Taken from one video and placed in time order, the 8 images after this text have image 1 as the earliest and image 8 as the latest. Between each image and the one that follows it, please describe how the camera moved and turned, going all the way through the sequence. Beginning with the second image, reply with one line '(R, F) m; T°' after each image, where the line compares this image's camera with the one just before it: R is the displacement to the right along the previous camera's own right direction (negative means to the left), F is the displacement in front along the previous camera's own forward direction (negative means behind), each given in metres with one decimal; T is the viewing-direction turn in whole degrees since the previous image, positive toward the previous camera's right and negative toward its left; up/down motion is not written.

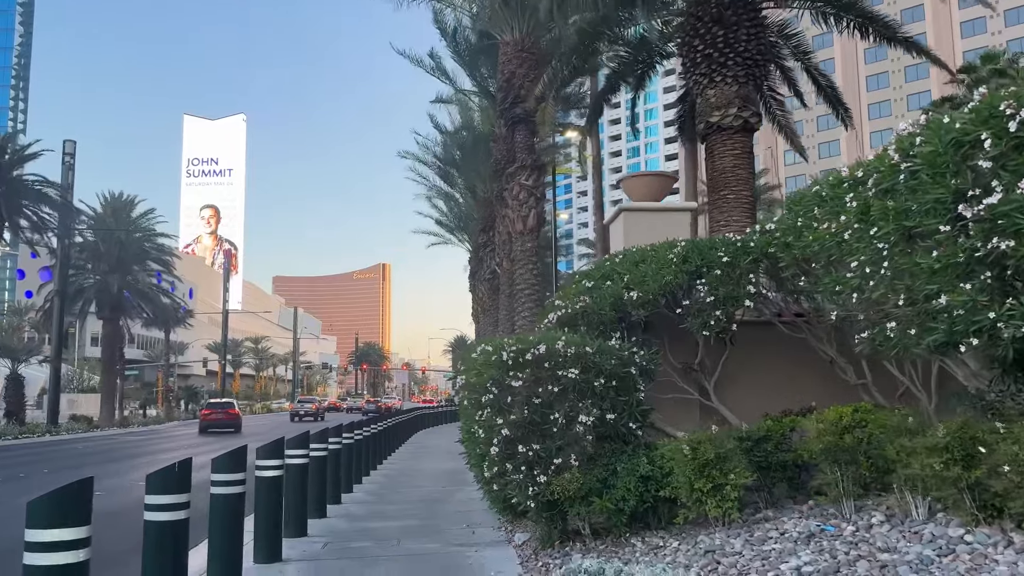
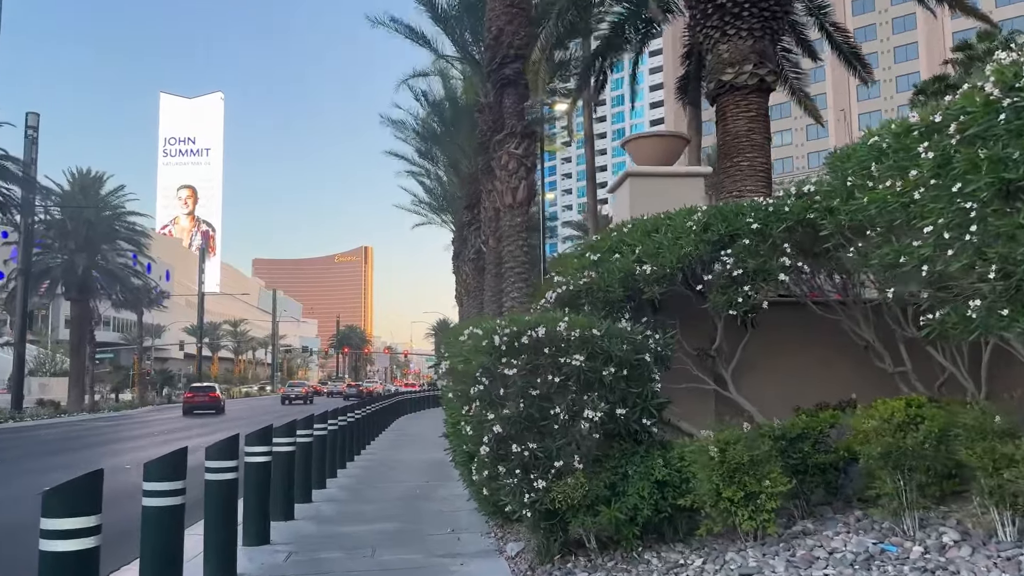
(-0.1, +1.1) m; +1°
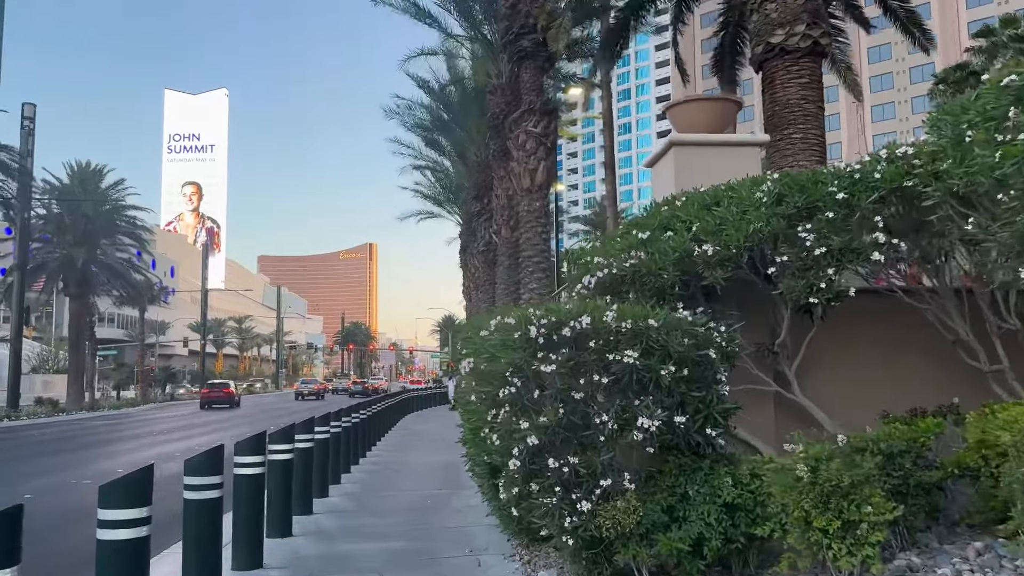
(-0.2, +1.1) m; 0°
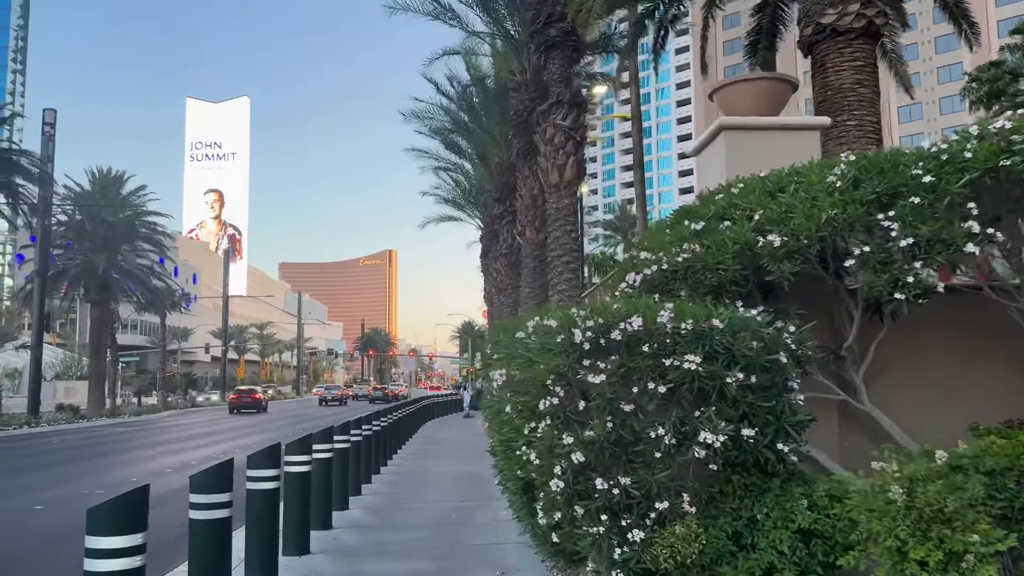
(-0.1, +0.6) m; -1°
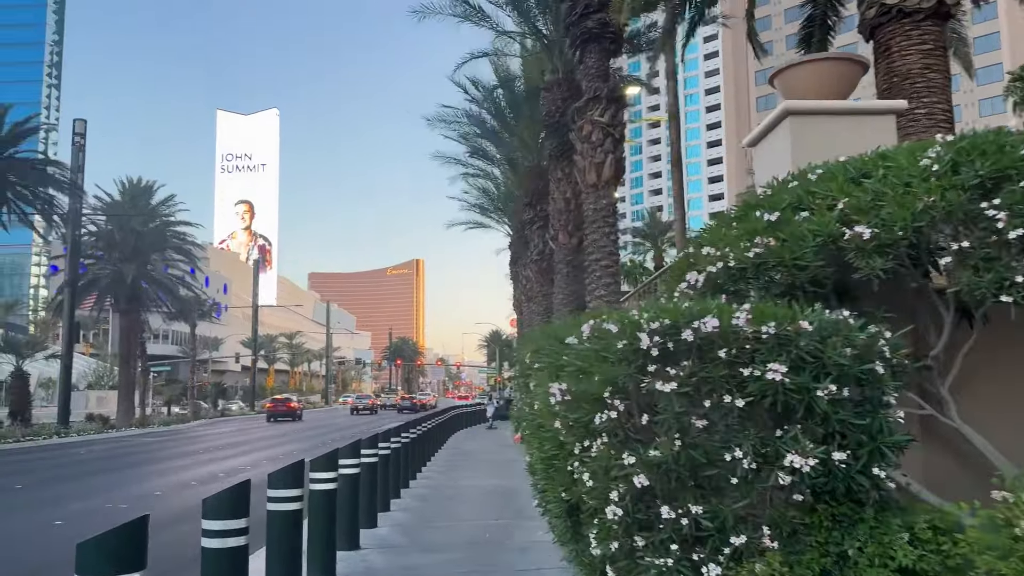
(-0.1, +0.6) m; -2°
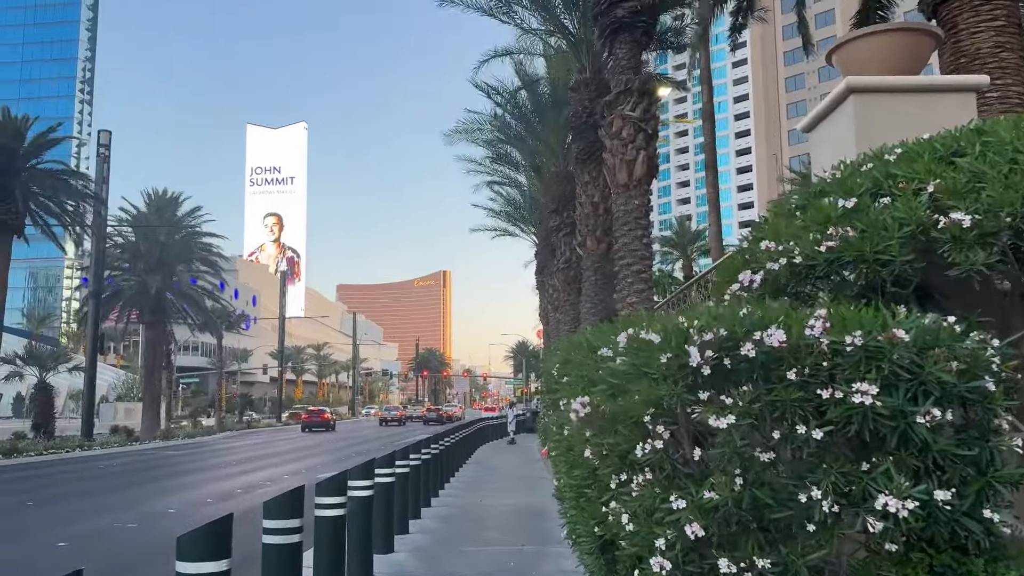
(0.0, +0.7) m; -2°
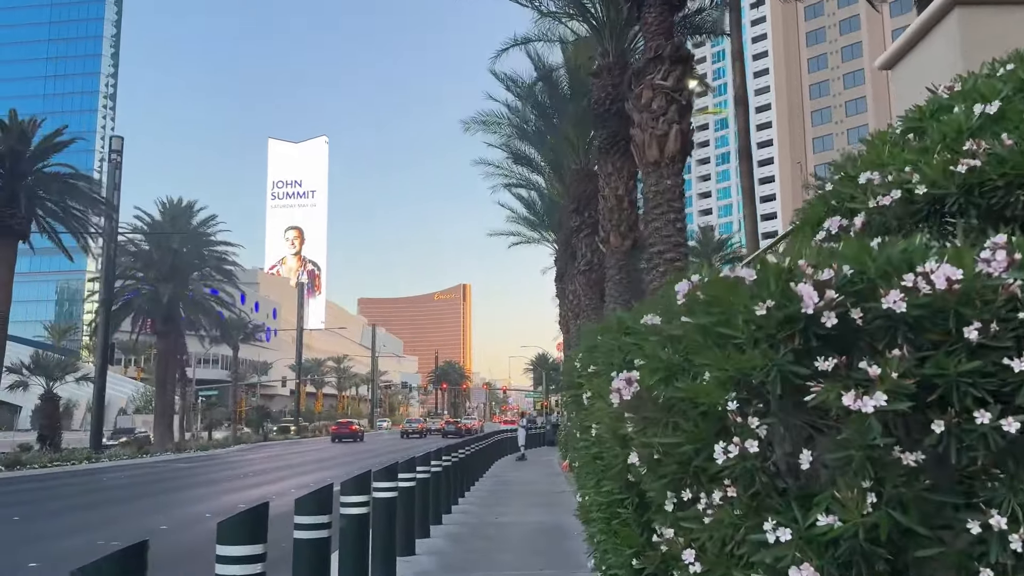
(0.0, +1.1) m; -1°
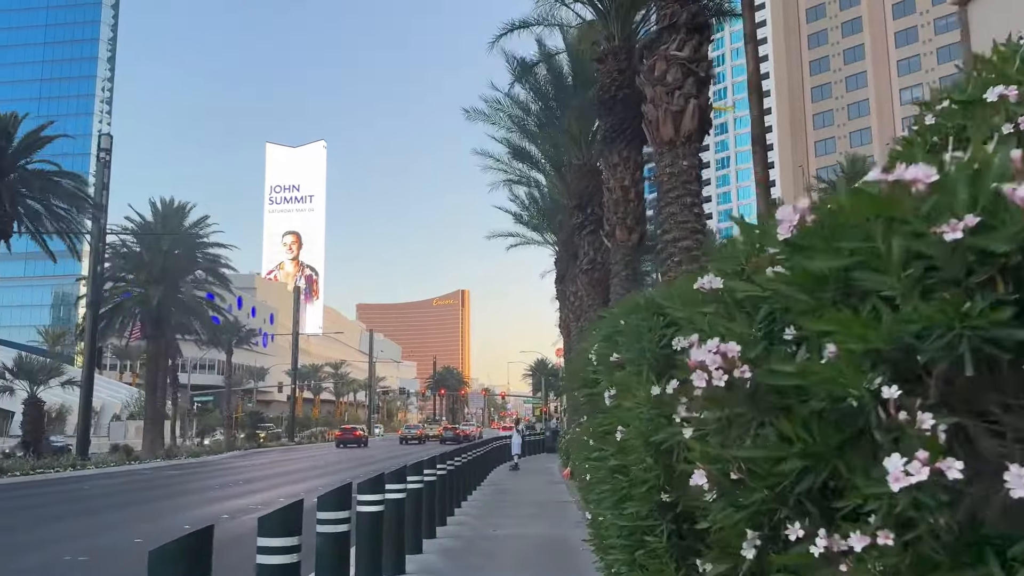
(0.0, +0.9) m; 0°
